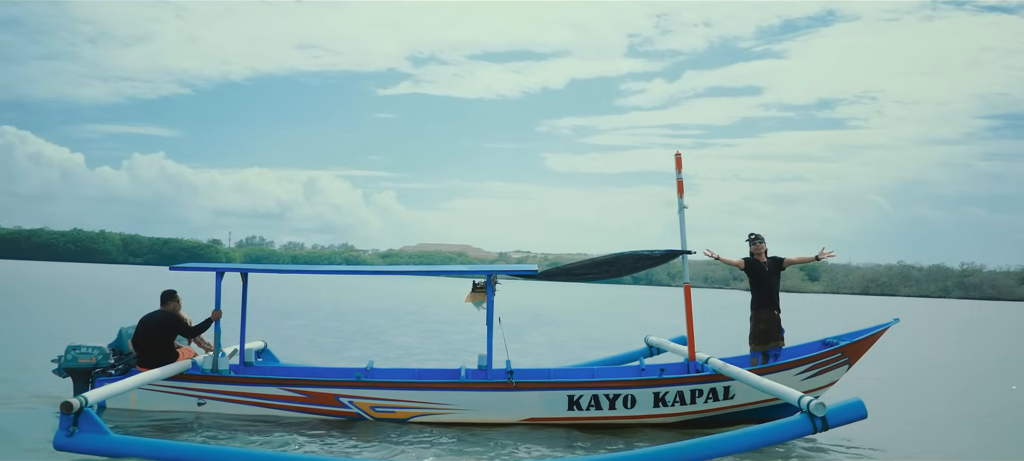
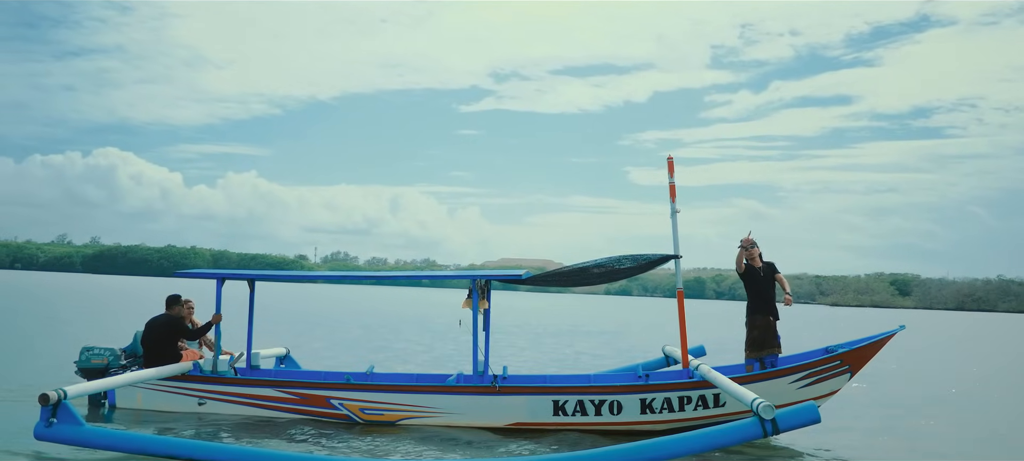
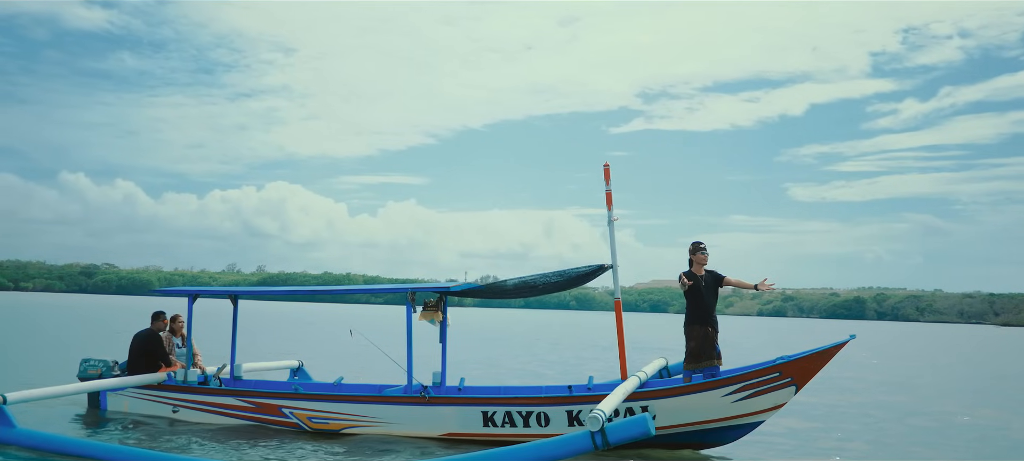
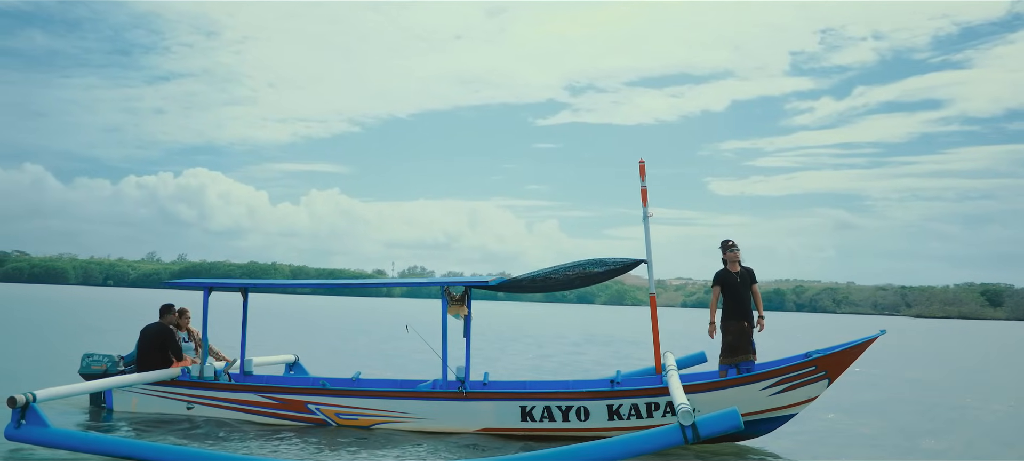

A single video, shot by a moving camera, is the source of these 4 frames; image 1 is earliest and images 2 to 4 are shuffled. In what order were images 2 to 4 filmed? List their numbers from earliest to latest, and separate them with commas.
2, 4, 3
